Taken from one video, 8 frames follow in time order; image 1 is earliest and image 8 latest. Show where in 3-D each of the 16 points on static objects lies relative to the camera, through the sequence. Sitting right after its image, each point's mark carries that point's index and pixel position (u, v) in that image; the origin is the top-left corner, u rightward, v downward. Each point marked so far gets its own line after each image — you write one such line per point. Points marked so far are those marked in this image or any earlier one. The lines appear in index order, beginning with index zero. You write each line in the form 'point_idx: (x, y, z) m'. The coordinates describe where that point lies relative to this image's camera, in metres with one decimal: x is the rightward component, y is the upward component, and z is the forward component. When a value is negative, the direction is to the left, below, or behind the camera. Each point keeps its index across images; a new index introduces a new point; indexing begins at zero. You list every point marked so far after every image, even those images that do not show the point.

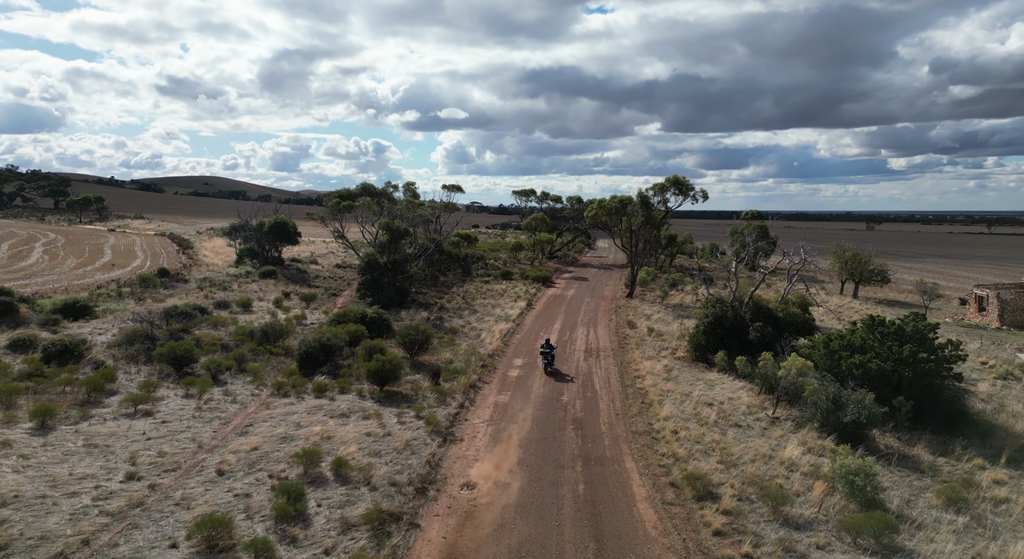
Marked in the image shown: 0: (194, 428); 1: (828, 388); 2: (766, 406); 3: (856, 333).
0: (-9.0, -4.2, +16.9) m
1: (+9.5, -3.3, +18.0) m
2: (+8.5, -4.2, +20.0) m
3: (+11.4, -1.8, +19.8) m
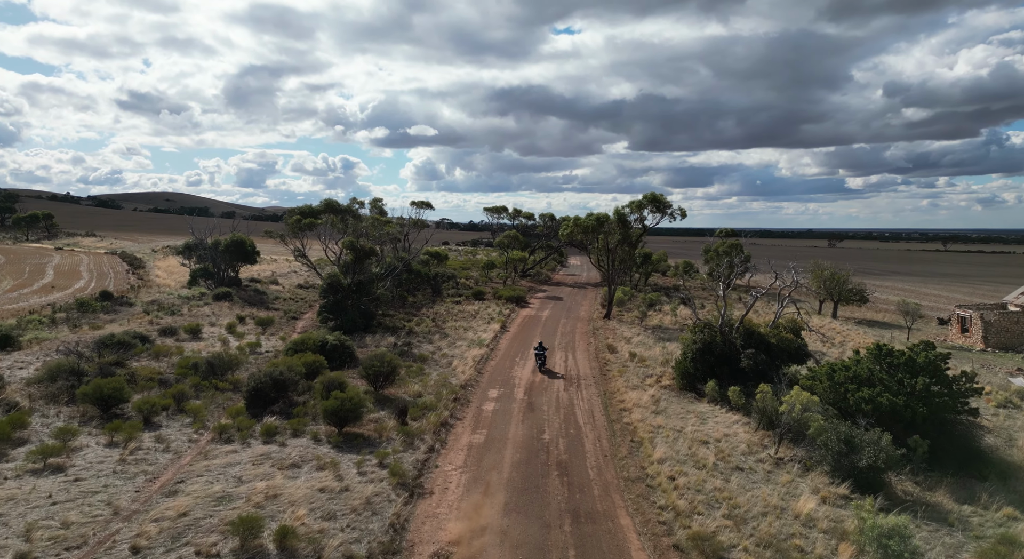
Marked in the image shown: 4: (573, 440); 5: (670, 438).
0: (-9.5, -5.0, +14.3) m
1: (+8.9, -4.0, +16.3) m
2: (+7.8, -5.0, +18.2) m
3: (+10.6, -2.6, +18.3) m
4: (+2.0, -5.2, +19.6) m
5: (+5.1, -5.1, +19.2) m
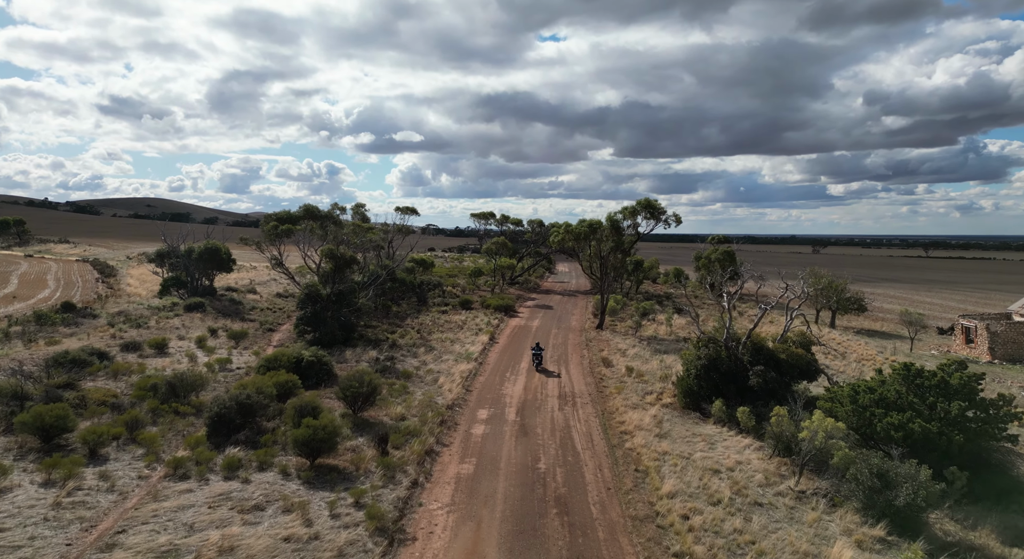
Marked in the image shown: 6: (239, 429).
0: (-9.6, -5.3, +12.2) m
1: (+8.7, -4.4, +14.6) m
2: (+7.6, -5.4, +16.6) m
3: (+10.4, -2.9, +16.7) m
4: (+1.8, -5.6, +17.8) m
5: (+4.8, -5.5, +17.5) m
6: (-8.3, -4.6, +18.2) m
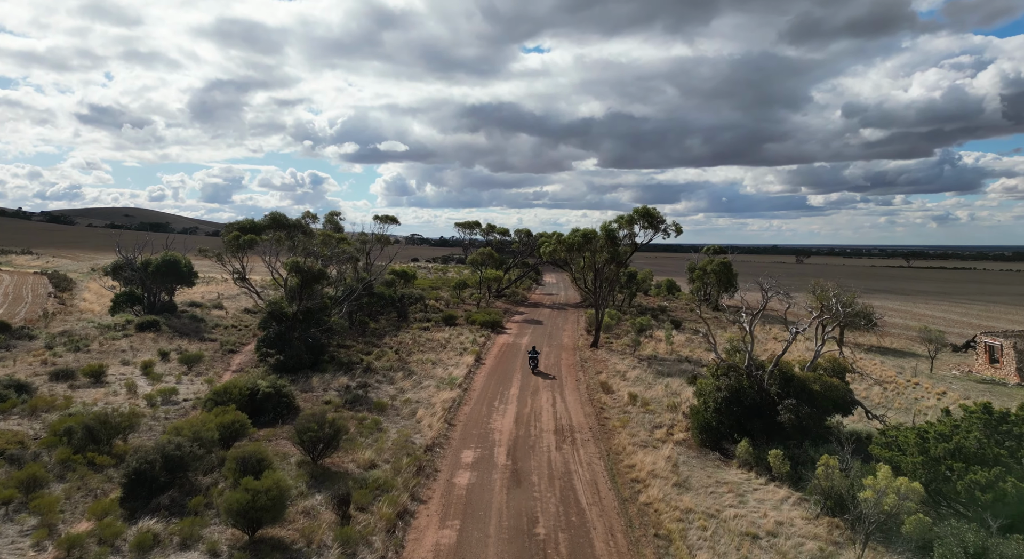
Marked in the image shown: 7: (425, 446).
0: (-9.7, -5.8, +8.6) m
1: (+8.6, -4.8, +11.5) m
2: (+7.4, -5.9, +13.4) m
3: (+10.3, -3.4, +13.6) m
4: (+1.6, -6.2, +14.5) m
5: (+4.7, -6.0, +14.2) m
6: (-8.5, -5.1, +14.7) m
7: (-2.9, -5.5, +19.7) m
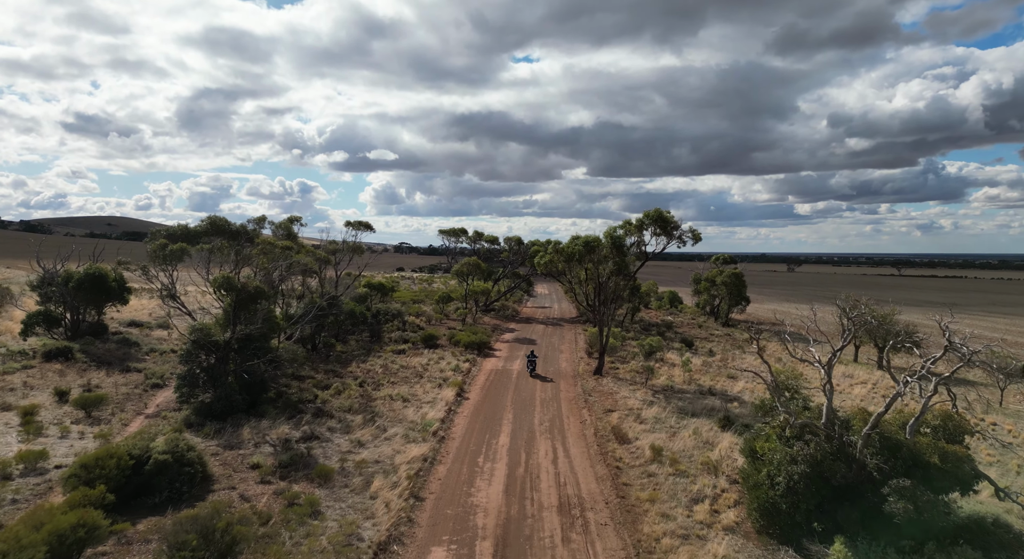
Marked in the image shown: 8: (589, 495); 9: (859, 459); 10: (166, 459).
0: (-9.8, -6.2, +2.6) m
1: (+8.5, -5.3, +5.8) m
2: (+7.2, -6.4, +7.6) m
3: (+10.1, -3.9, +7.9) m
4: (+1.4, -6.7, +8.6) m
5: (+4.5, -6.5, +8.4) m
6: (-8.7, -5.7, +8.6) m
7: (-3.1, -6.1, +13.7) m
8: (+2.2, -6.2, +17.5) m
9: (+7.8, -4.0, +13.6) m
10: (-9.0, -4.7, +15.6) m
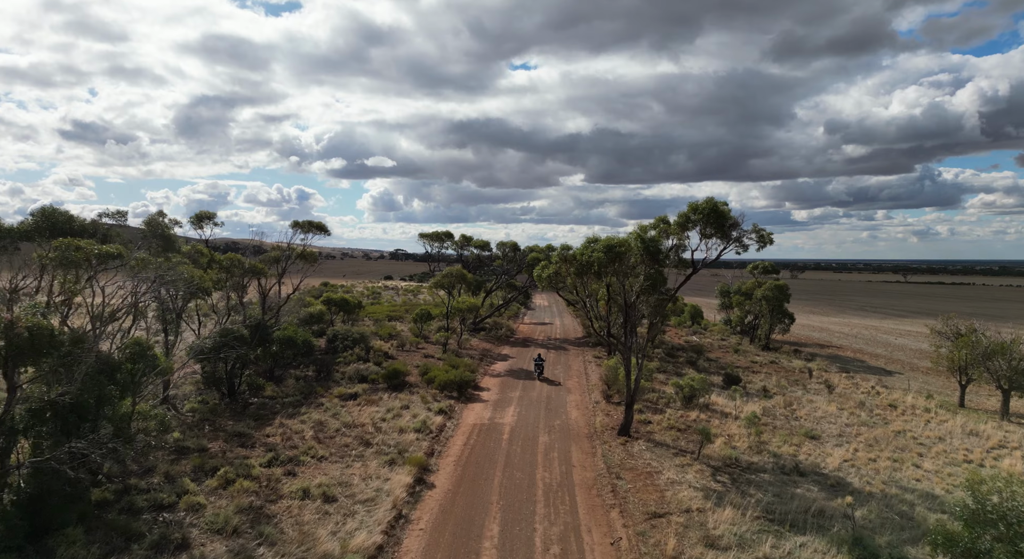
0: (-10.0, -6.7, -7.3) m
1: (+8.2, -5.7, -4.0) m
2: (+6.9, -6.9, -2.2) m
3: (+9.8, -4.4, -1.9) m
4: (+1.1, -7.2, -1.3) m
5: (+4.2, -7.0, -1.4) m
6: (-9.0, -6.2, -1.3) m
7: (-3.4, -6.7, +3.8) m
8: (+1.9, -6.8, +7.6) m
9: (+7.5, -4.6, +3.8) m
10: (-9.3, -5.3, +5.7) m
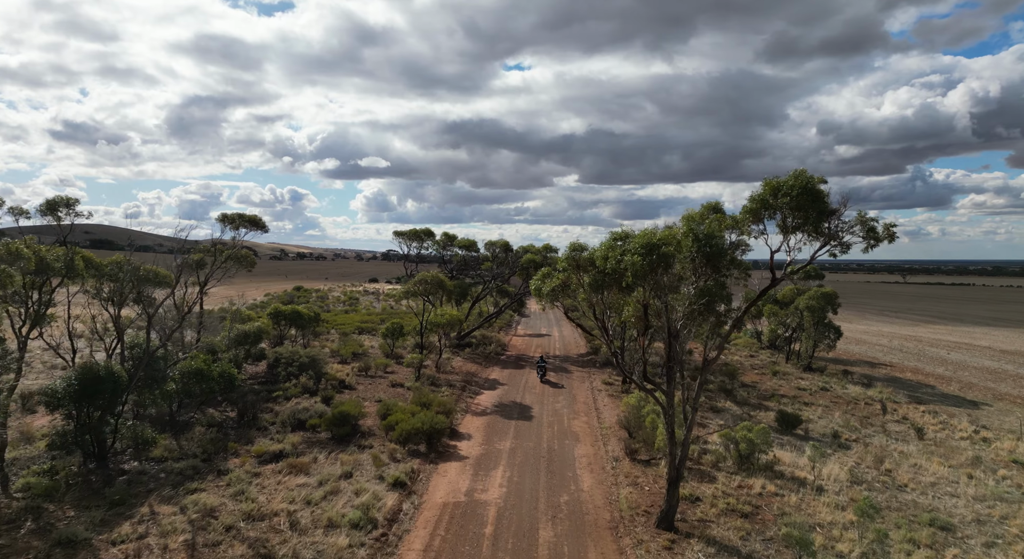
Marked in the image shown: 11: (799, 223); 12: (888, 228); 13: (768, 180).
0: (-10.1, -7.1, -15.2) m
1: (+8.1, -6.1, -11.7) m
2: (+6.8, -7.2, -9.9) m
3: (+9.7, -4.8, -9.5) m
4: (+1.0, -7.6, -9.0) m
5: (+4.1, -7.4, -9.2) m
6: (-9.1, -6.6, -9.1) m
7: (-3.6, -7.0, -4.0) m
8: (+1.7, -7.2, -0.2) m
9: (+7.4, -4.9, -3.9) m
10: (-9.5, -5.7, -2.2) m
11: (+7.3, +1.4, +15.0) m
12: (+9.5, +1.4, +15.7) m
13: (+6.3, +2.5, +14.8) m
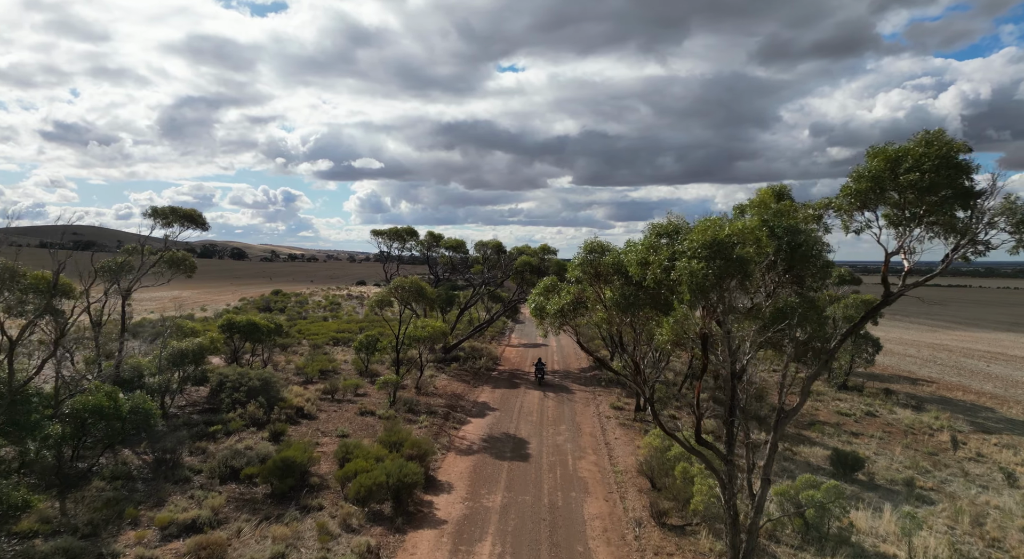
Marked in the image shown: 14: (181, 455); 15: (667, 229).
0: (-9.9, -7.3, -20.2) m
1: (+8.2, -6.3, -16.5) m
2: (+6.9, -7.4, -14.7) m
3: (+9.8, -4.9, -14.3) m
4: (+1.1, -7.8, -13.9) m
5: (+4.2, -7.6, -14.0) m
6: (-9.0, -6.8, -14.1) m
7: (-3.6, -7.3, -8.9) m
8: (+1.7, -7.4, -5.0) m
9: (+7.4, -5.2, -8.7) m
10: (-9.5, -5.9, -7.1) m
11: (+7.1, +1.1, +10.3) m
12: (+9.3, +1.1, +11.0) m
13: (+6.1, +2.2, +10.0) m
14: (-10.1, -5.3, +18.6) m
15: (+2.8, +1.0, +11.1) m
